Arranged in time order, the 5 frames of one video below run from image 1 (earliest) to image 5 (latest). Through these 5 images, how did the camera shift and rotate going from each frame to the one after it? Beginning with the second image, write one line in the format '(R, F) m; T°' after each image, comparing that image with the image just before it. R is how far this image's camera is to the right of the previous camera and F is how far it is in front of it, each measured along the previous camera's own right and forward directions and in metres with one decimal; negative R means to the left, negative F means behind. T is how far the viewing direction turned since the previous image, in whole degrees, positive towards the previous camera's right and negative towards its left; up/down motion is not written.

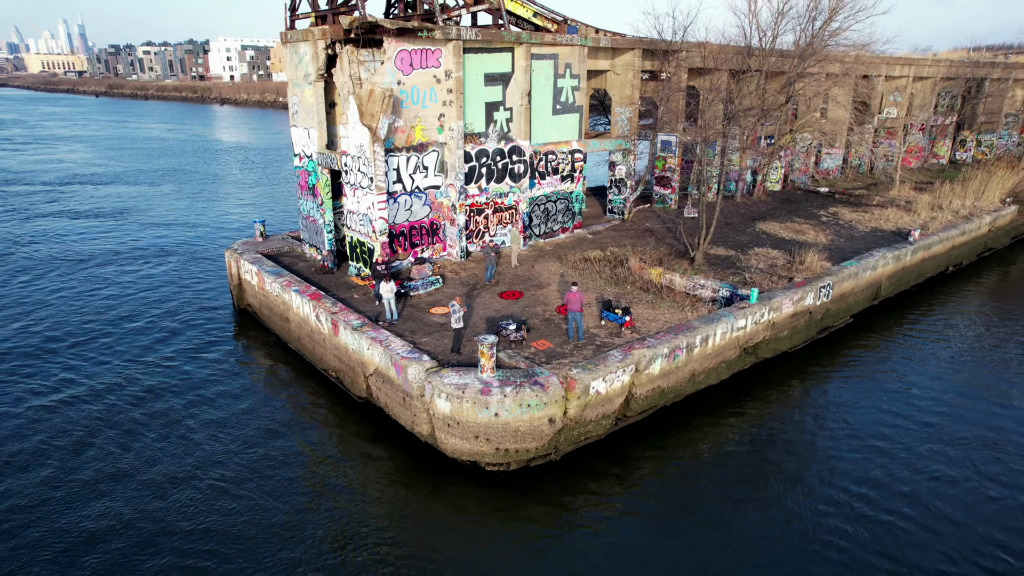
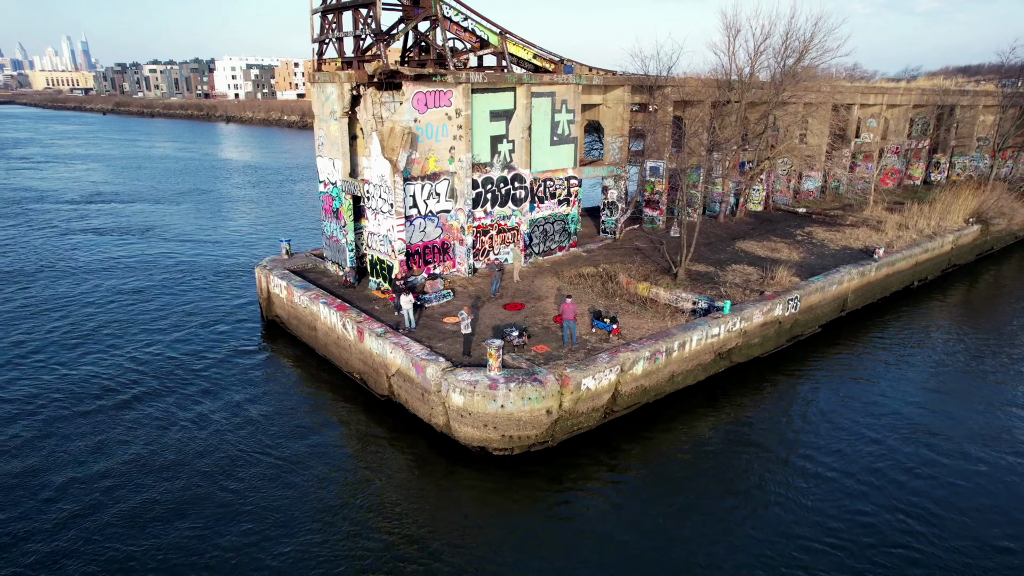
(-0.1, -2.1) m; 0°
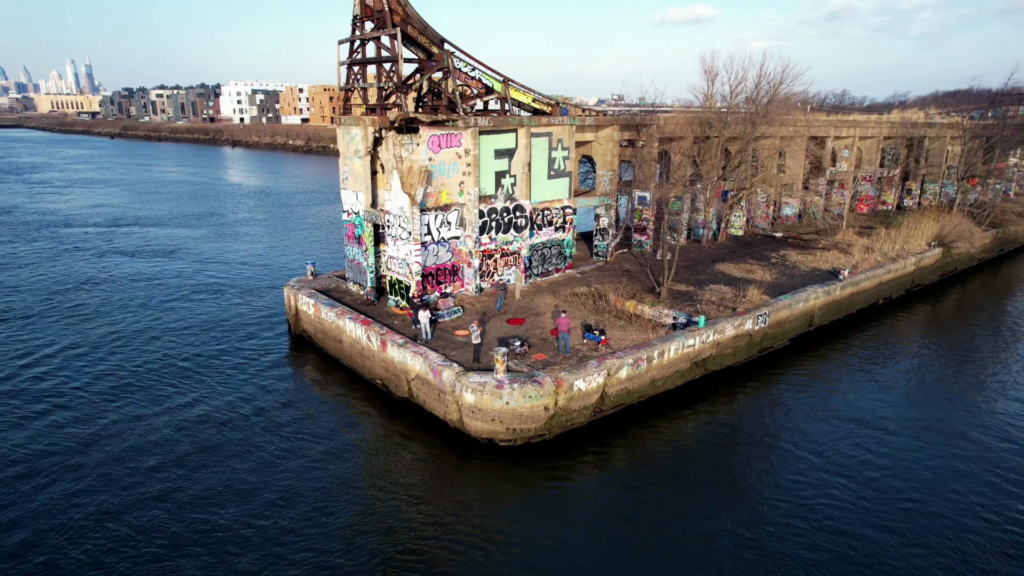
(-0.1, -2.5) m; 0°
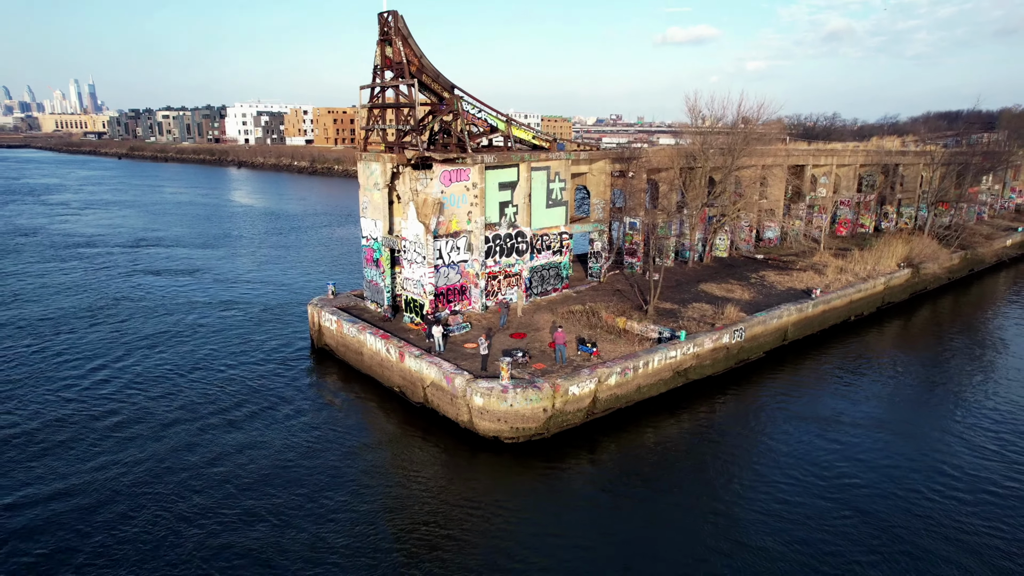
(-0.1, -2.5) m; 0°
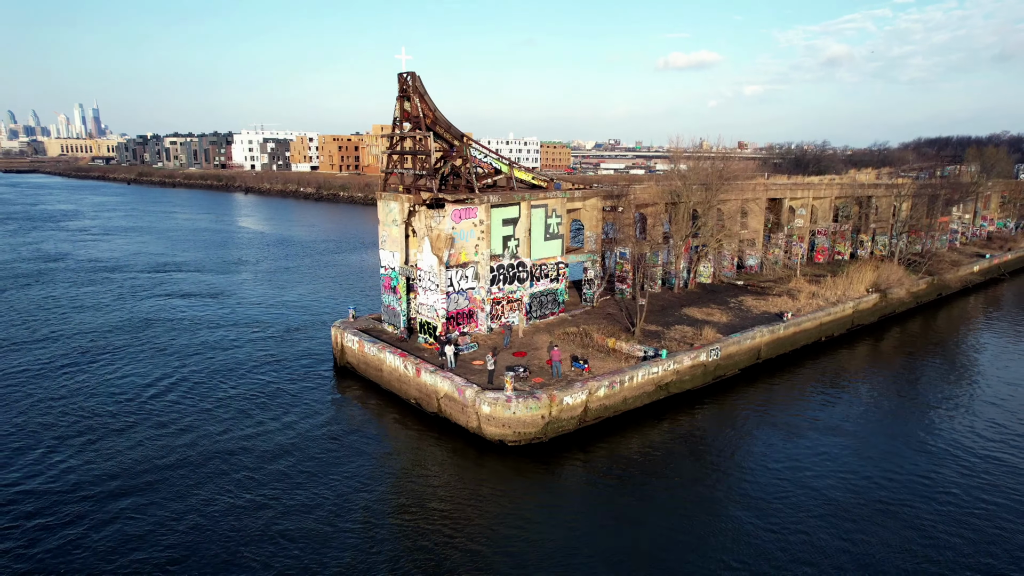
(-0.1, -3.2) m; 0°
